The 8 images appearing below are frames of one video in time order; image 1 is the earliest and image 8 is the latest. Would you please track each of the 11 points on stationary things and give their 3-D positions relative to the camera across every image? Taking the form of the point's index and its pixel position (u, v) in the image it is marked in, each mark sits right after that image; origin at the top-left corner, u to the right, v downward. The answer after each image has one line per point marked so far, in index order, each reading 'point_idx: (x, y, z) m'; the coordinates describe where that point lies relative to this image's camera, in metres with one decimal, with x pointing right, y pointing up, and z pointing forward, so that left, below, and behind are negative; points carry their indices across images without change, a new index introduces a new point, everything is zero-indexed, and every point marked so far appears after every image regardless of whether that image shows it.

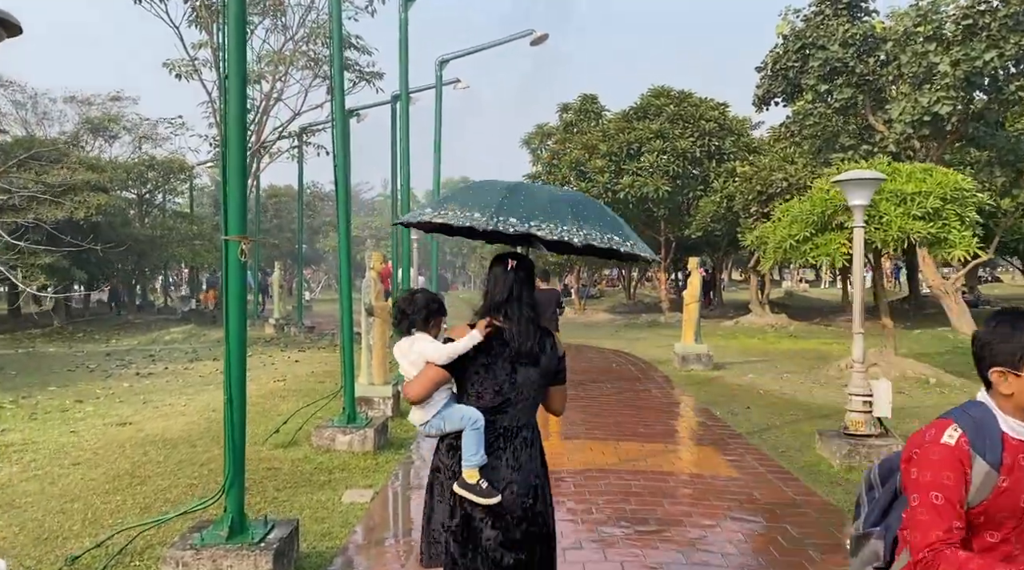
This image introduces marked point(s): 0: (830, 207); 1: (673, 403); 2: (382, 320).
0: (+4.1, +1.0, +11.6) m
1: (+1.8, -1.3, +10.4) m
2: (-1.3, -0.4, +9.1) m
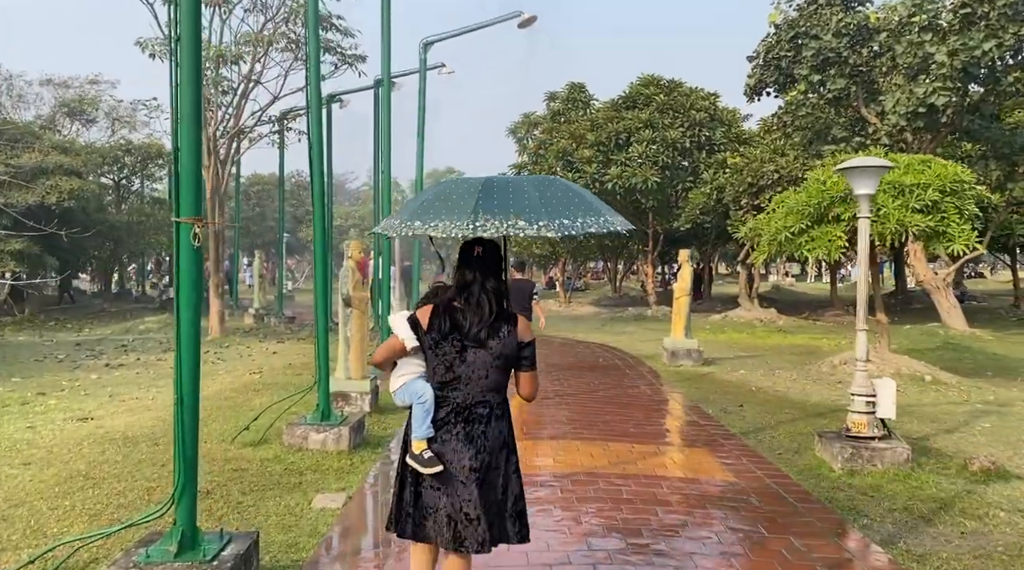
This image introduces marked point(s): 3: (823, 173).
0: (+3.9, +1.1, +11.2) m
1: (+1.7, -1.3, +10.0) m
2: (-1.4, -0.3, +8.7) m
3: (+4.0, +1.4, +11.7) m
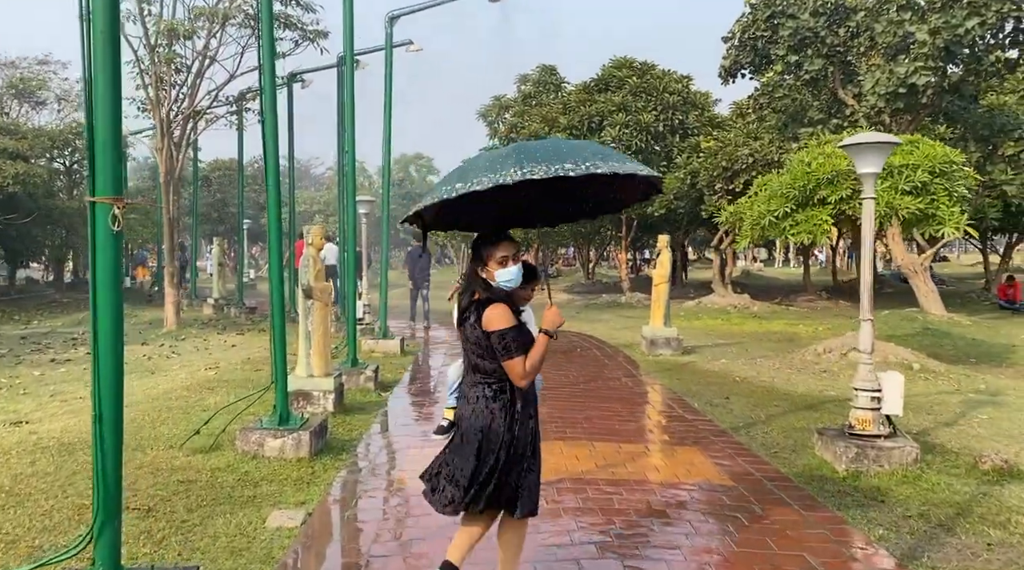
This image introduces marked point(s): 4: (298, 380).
0: (+3.6, +1.2, +10.8) m
1: (+1.4, -1.1, +9.5) m
2: (-1.7, -0.2, +8.0) m
3: (+3.7, +1.6, +11.3) m
4: (-1.9, -0.8, +8.0) m
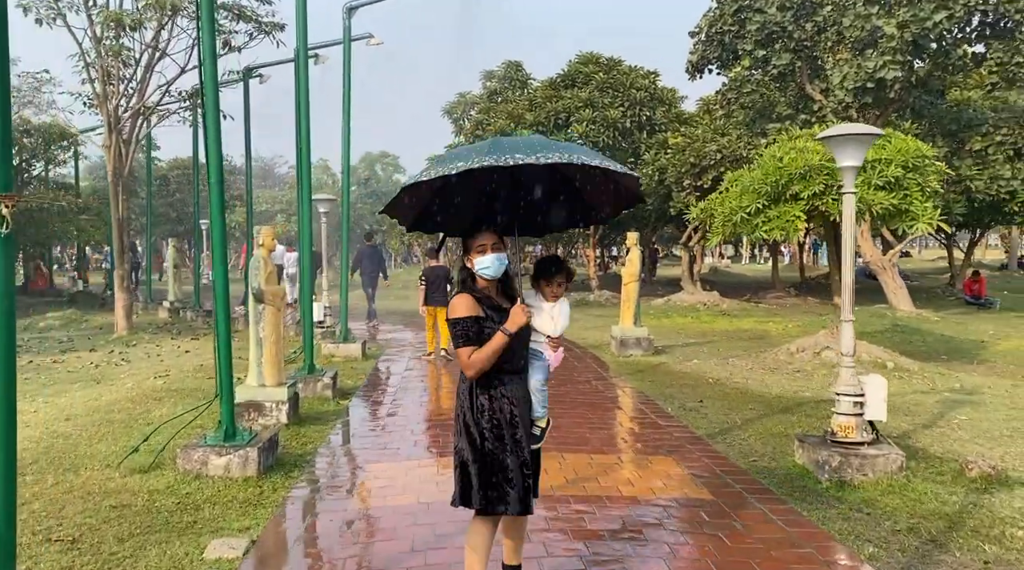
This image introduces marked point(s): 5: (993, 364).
0: (+3.1, +1.3, +10.5) m
1: (+1.0, -1.1, +9.2) m
2: (-2.0, -0.2, +7.6) m
3: (+3.2, +1.6, +11.0) m
4: (-2.2, -0.9, +7.5) m
5: (+6.6, -1.1, +12.5) m
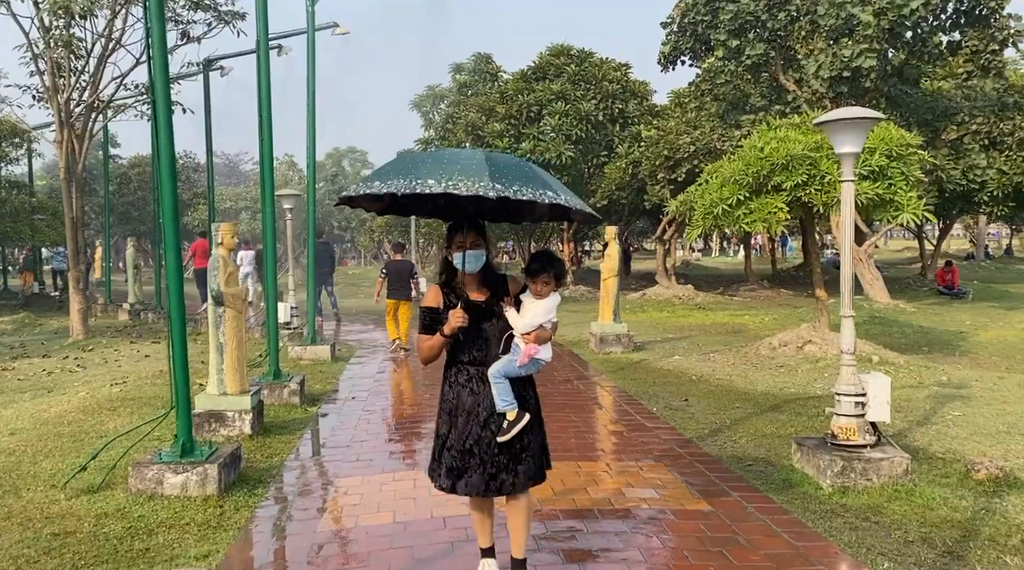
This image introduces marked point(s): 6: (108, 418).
0: (+2.8, +1.3, +10.2) m
1: (+0.8, -1.1, +8.8) m
2: (-2.2, -0.2, +7.1) m
3: (+2.9, +1.7, +10.7) m
4: (-2.3, -0.9, +7.1) m
5: (+6.3, -0.9, +12.3) m
6: (-3.3, -1.1, +7.6) m
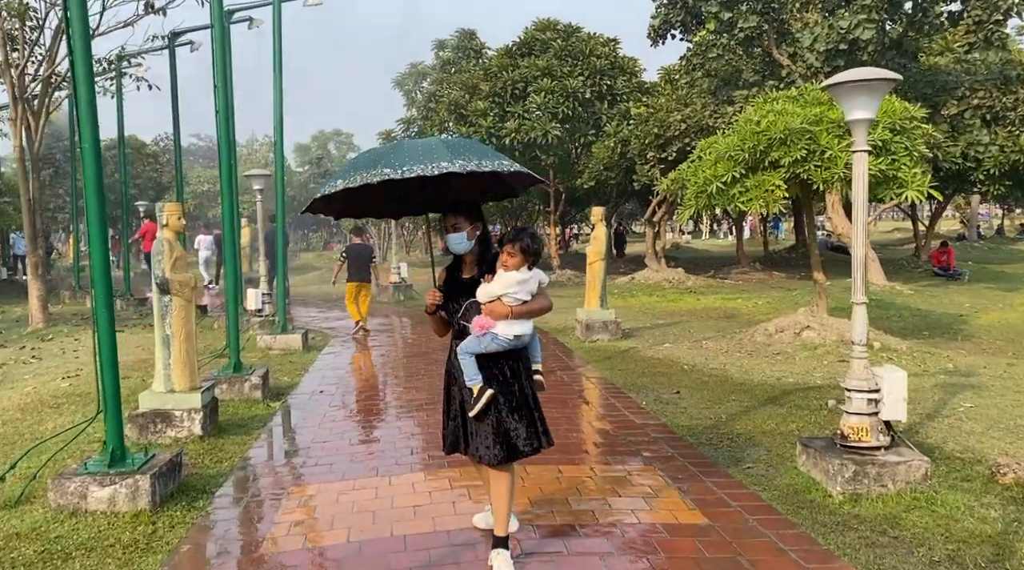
0: (+2.6, +1.5, +9.6) m
1: (+0.6, -0.9, +8.2) m
2: (-2.3, -0.1, +6.4) m
3: (+2.7, +1.9, +10.1) m
4: (-2.5, -0.8, +6.4) m
5: (+6.1, -0.7, +11.8) m
6: (-3.5, -1.0, +6.9) m
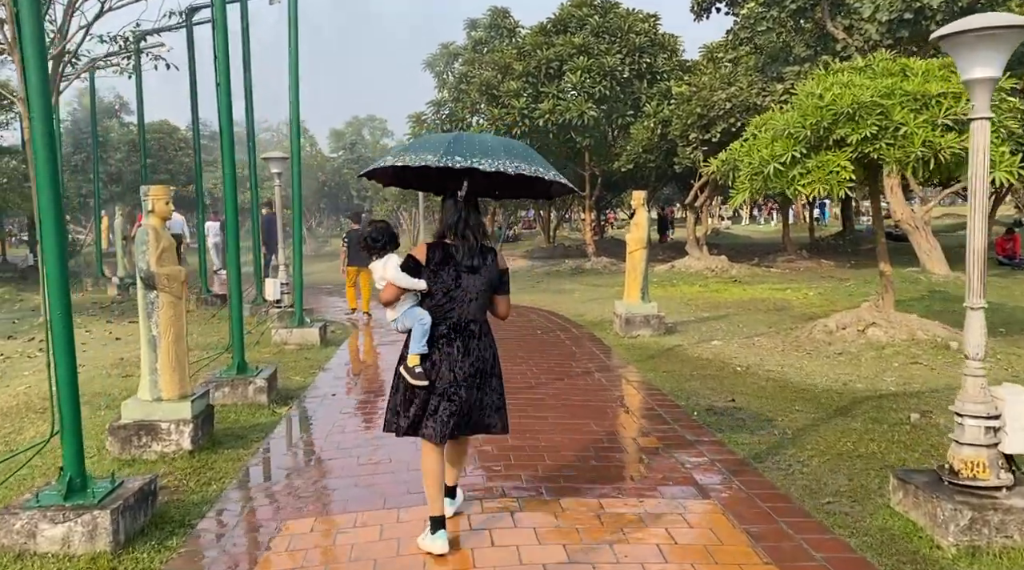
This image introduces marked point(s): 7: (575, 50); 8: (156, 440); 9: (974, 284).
0: (+3.0, +1.6, +8.6) m
1: (+0.9, -0.9, +7.3) m
2: (-2.1, -0.1, +5.7) m
3: (+3.0, +2.0, +9.0) m
4: (-2.3, -0.8, +5.6) m
5: (+6.5, -0.6, +10.7) m
6: (-3.3, -1.0, +6.2) m
7: (+1.3, +4.9, +18.8) m
8: (-2.2, -0.9, +5.6) m
9: (+2.0, 0.0, +4.0) m
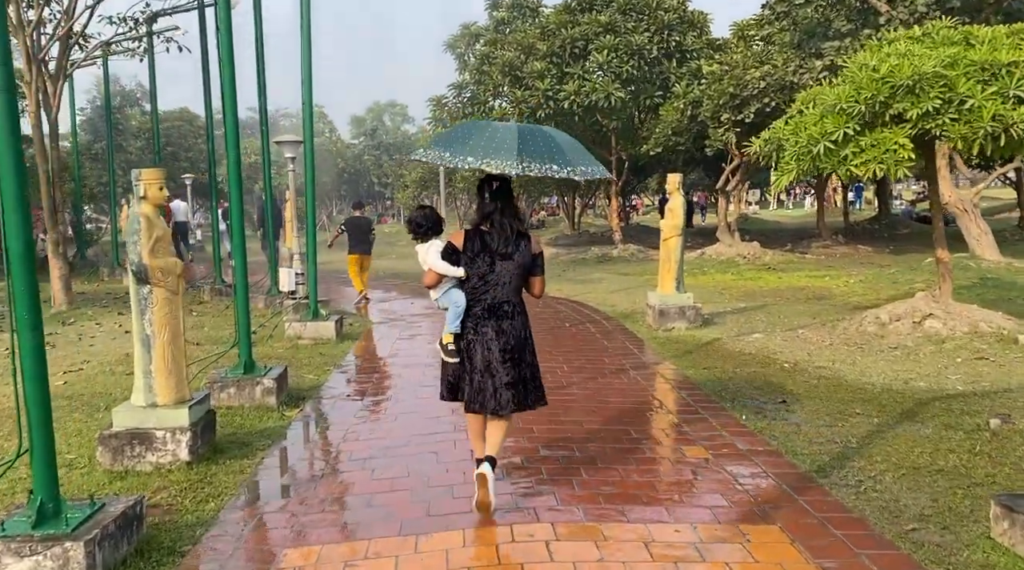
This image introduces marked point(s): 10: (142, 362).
0: (+3.2, +1.7, +7.8) m
1: (+1.1, -0.8, +6.7) m
2: (-1.9, 0.0, +5.1) m
3: (+3.3, +2.1, +8.3) m
4: (-2.1, -0.7, +5.1) m
5: (+6.8, -0.5, +9.9) m
6: (-3.1, -0.9, +5.7) m
7: (+1.8, +5.1, +18.1) m
8: (-2.0, -0.9, +5.1) m
9: (+2.2, 0.0, +3.4) m
10: (-2.1, -0.4, +5.1) m
